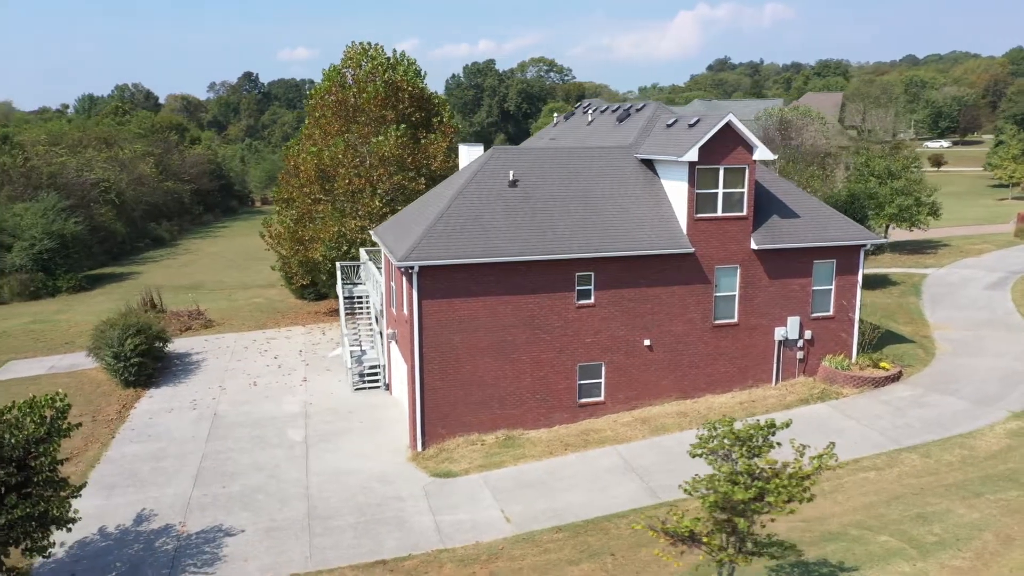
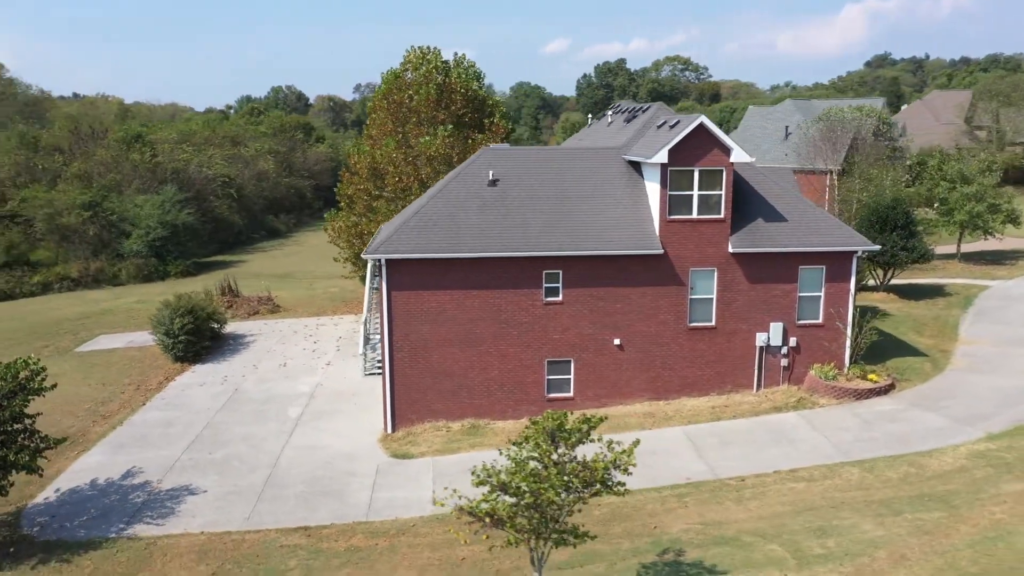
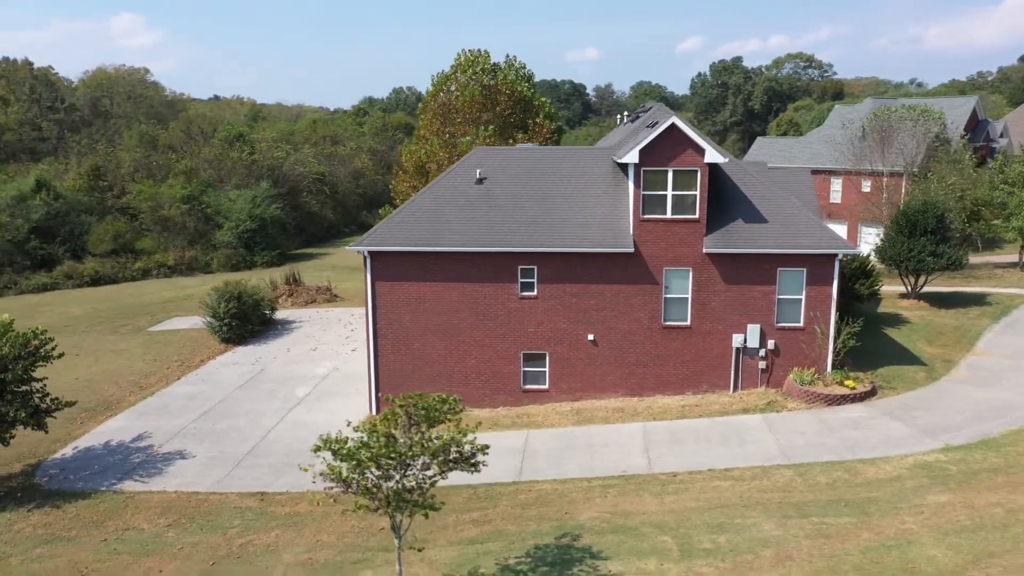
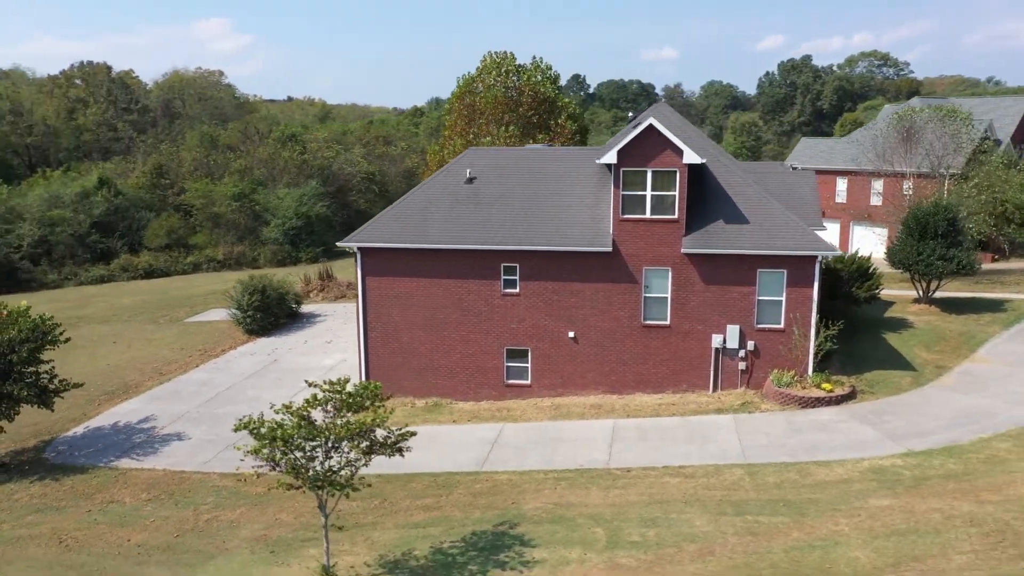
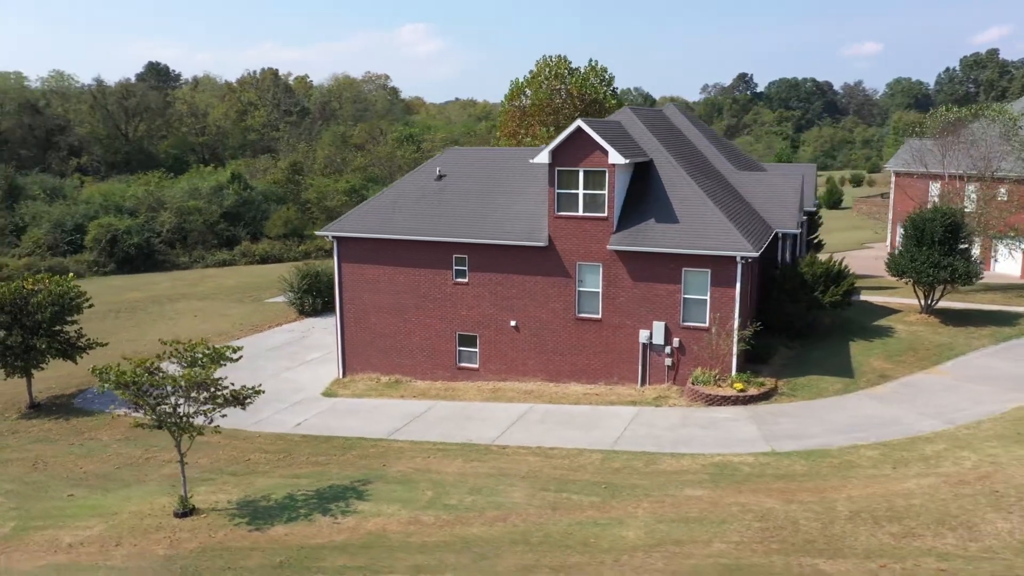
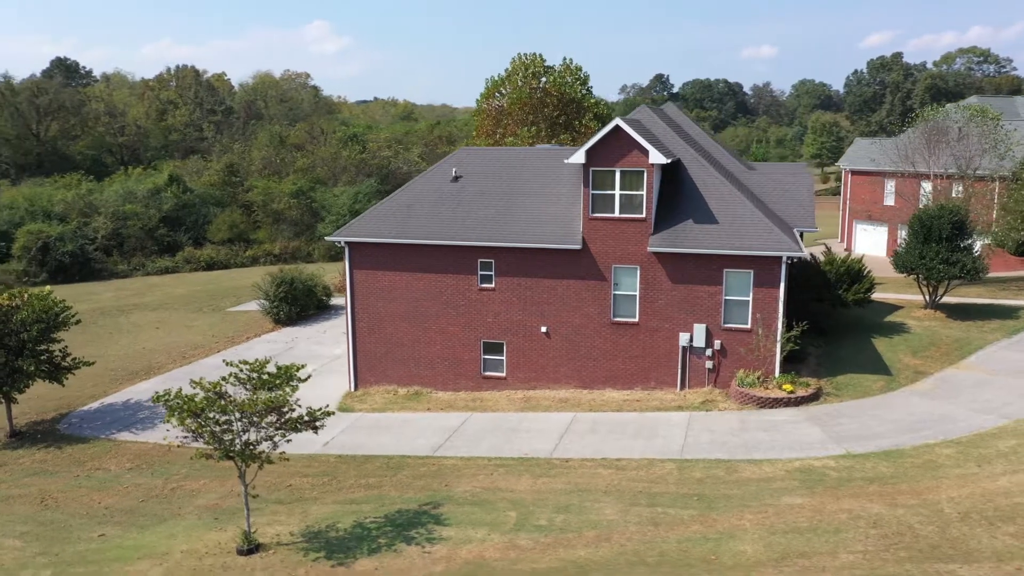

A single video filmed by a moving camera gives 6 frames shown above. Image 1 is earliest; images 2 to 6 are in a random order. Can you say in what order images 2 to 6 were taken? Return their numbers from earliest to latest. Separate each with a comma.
2, 3, 4, 6, 5
